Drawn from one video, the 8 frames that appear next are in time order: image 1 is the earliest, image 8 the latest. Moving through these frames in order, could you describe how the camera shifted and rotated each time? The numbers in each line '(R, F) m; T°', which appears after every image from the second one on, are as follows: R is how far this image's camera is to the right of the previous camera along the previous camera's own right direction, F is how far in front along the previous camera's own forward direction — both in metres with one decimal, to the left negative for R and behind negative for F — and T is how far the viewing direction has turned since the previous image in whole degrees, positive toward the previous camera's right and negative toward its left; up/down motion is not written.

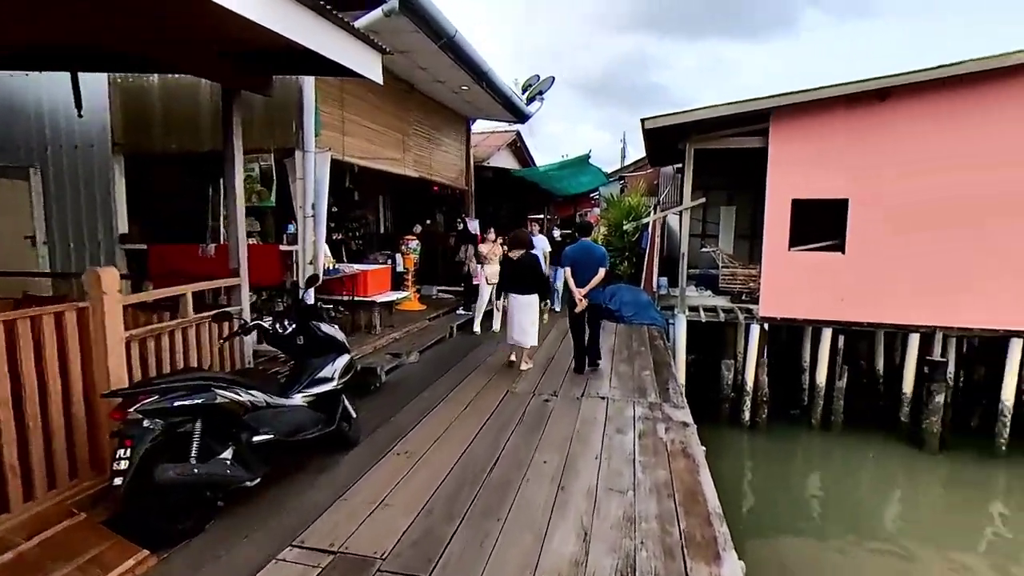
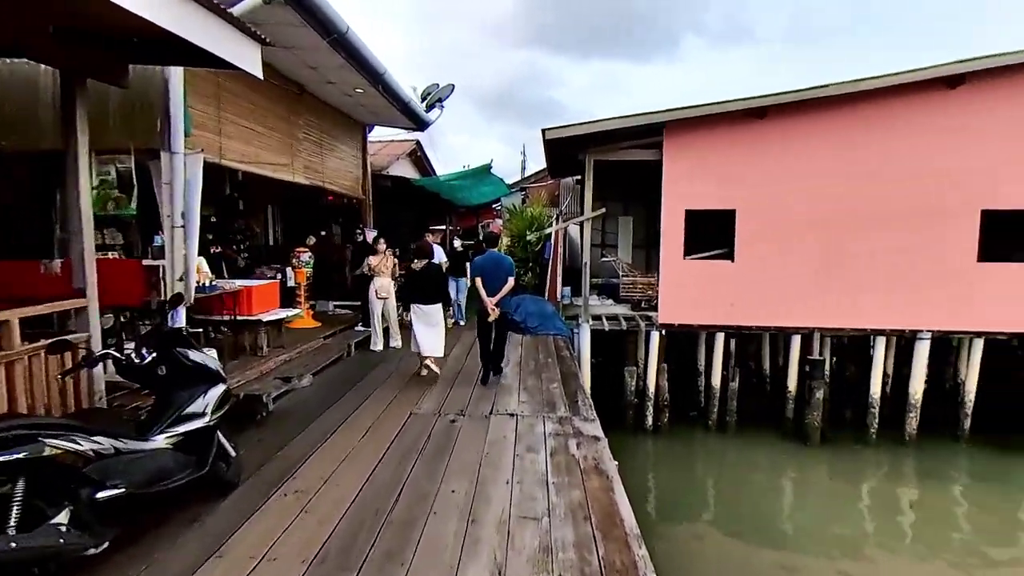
(0.0, +0.2) m; +10°
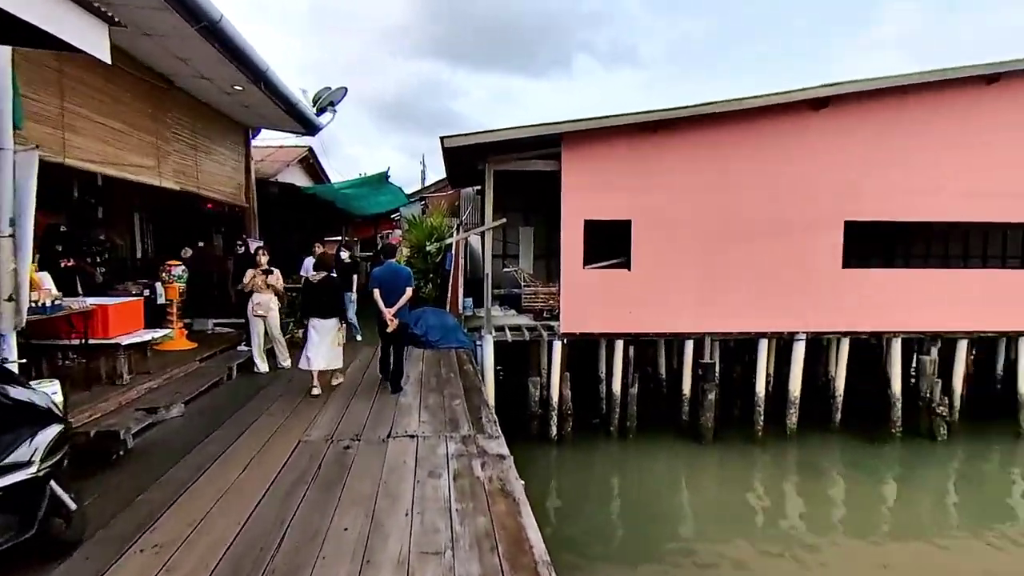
(0.0, +0.2) m; +10°
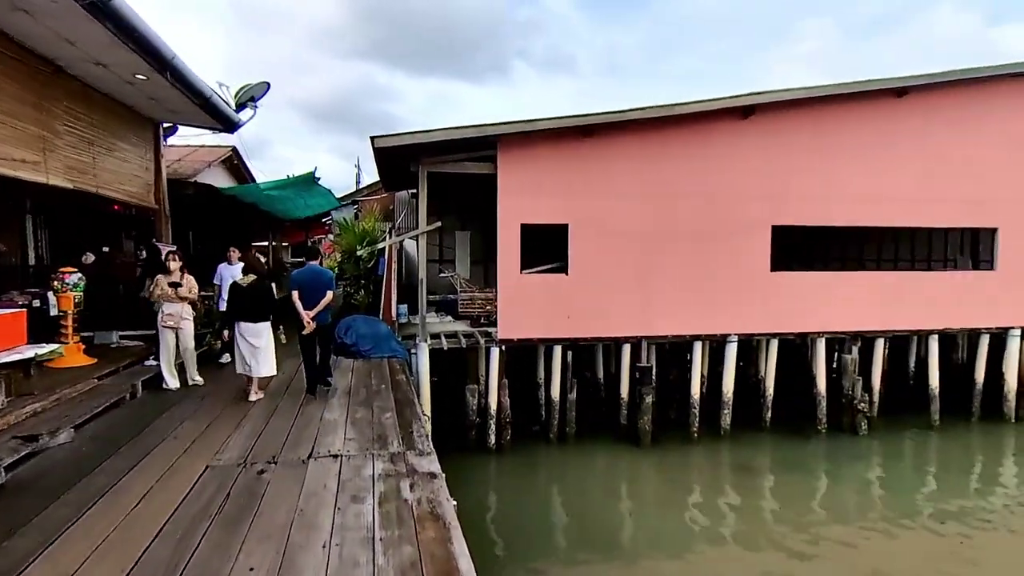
(+0.1, +0.2) m; +6°
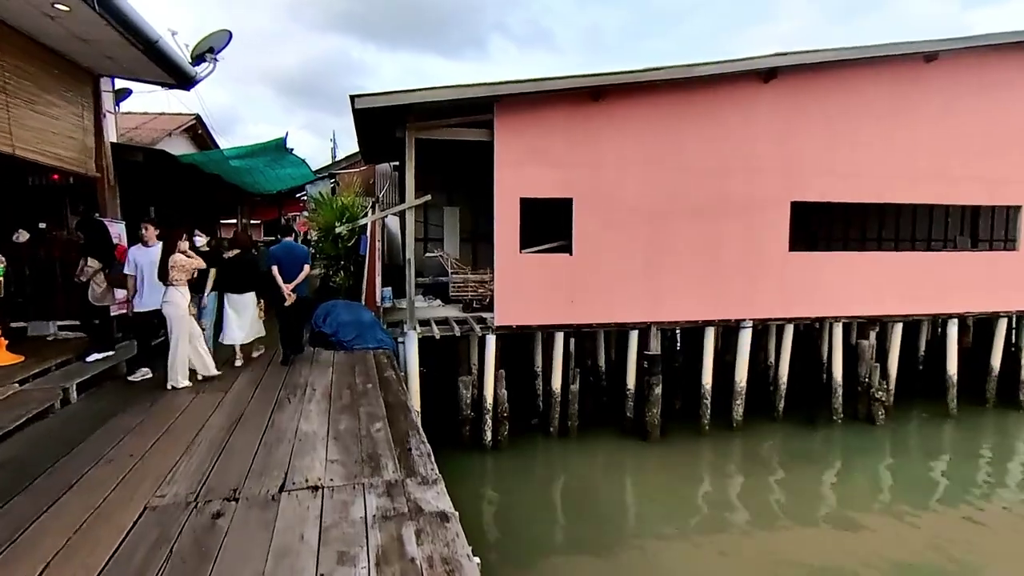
(-0.2, +0.8) m; +2°
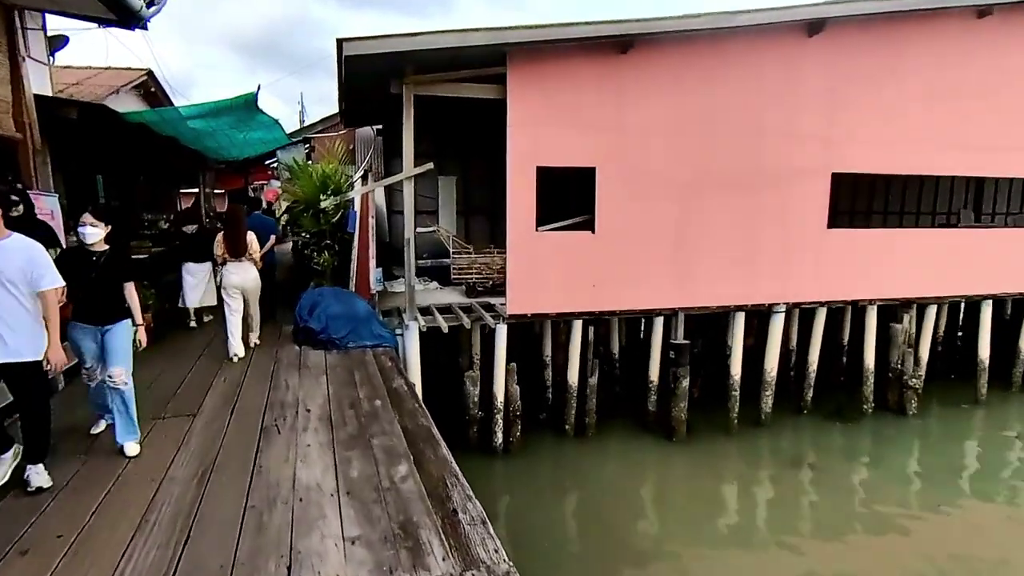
(-0.5, +1.0) m; +3°
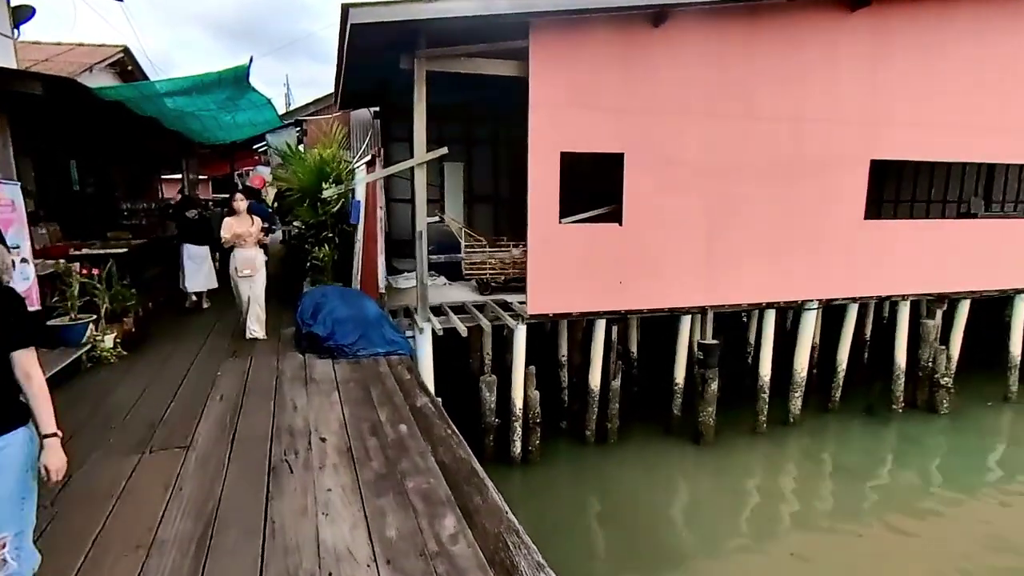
(-0.3, +0.5) m; +1°
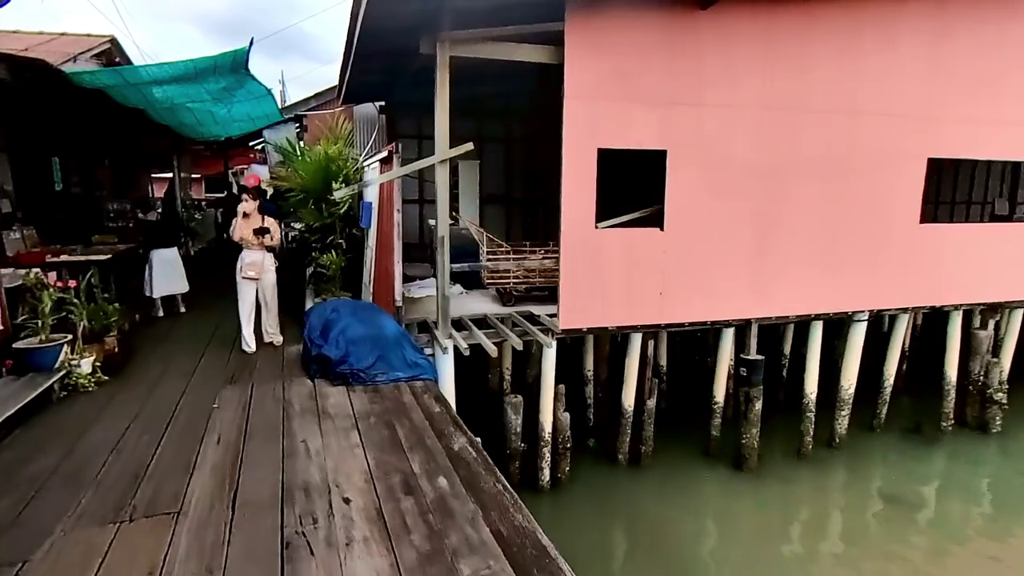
(-0.3, +0.6) m; +1°
